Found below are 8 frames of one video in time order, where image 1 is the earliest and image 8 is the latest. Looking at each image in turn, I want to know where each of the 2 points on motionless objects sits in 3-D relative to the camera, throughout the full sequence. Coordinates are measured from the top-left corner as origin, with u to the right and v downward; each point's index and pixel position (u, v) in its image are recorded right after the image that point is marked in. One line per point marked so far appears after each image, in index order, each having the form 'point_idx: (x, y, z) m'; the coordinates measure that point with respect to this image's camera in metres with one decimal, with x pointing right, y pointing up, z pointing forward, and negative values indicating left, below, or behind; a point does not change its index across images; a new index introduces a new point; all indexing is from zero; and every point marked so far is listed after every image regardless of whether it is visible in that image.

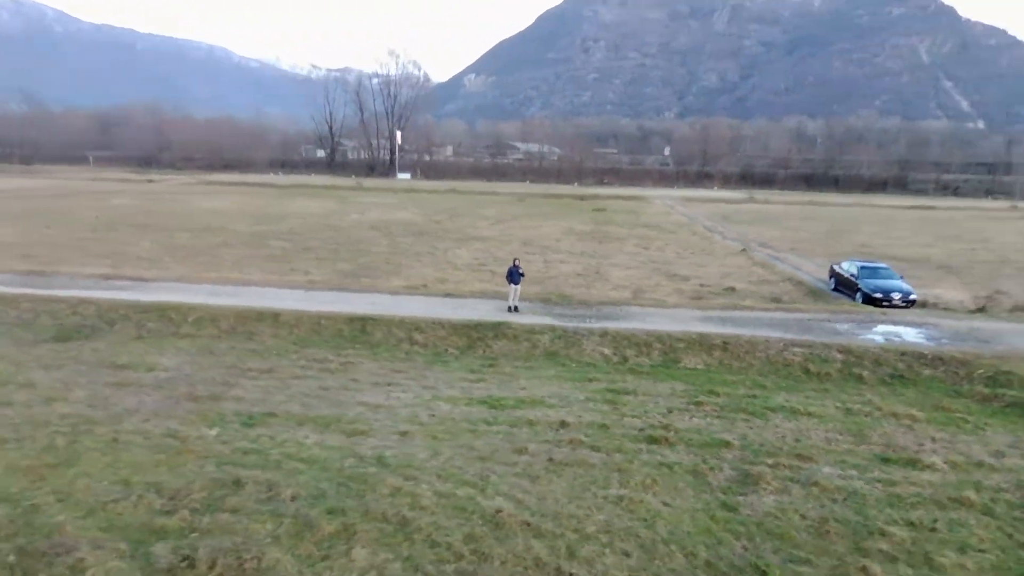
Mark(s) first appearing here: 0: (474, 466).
0: (-0.6, -2.9, +10.3) m
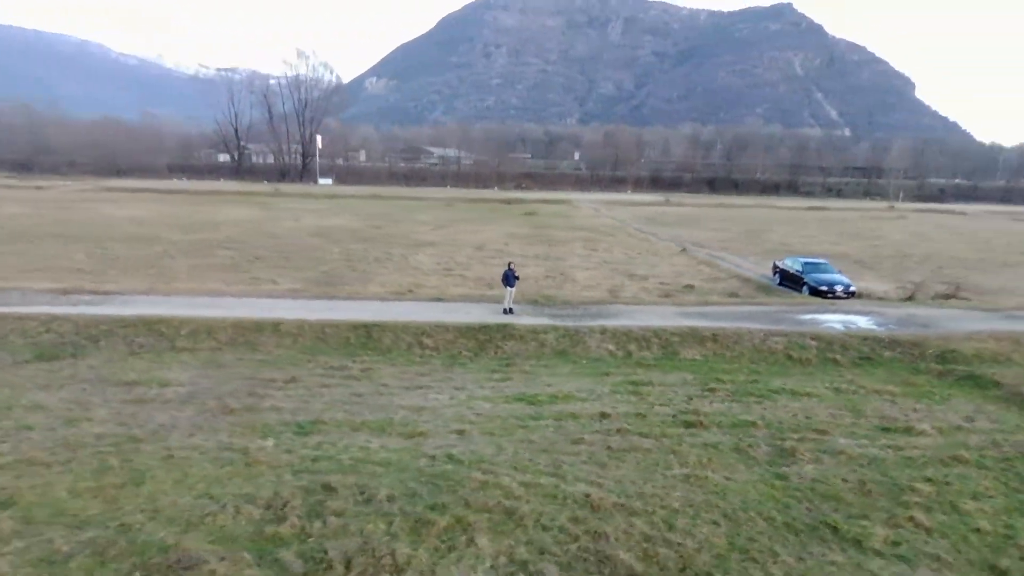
0: (+0.6, -3.0, +10.9) m
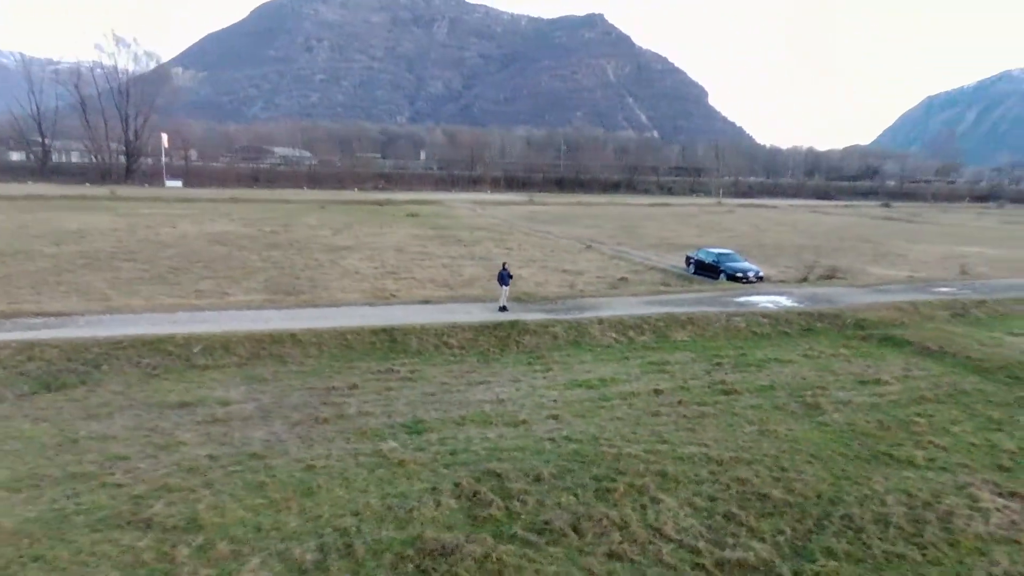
0: (+2.6, -2.8, +12.6) m
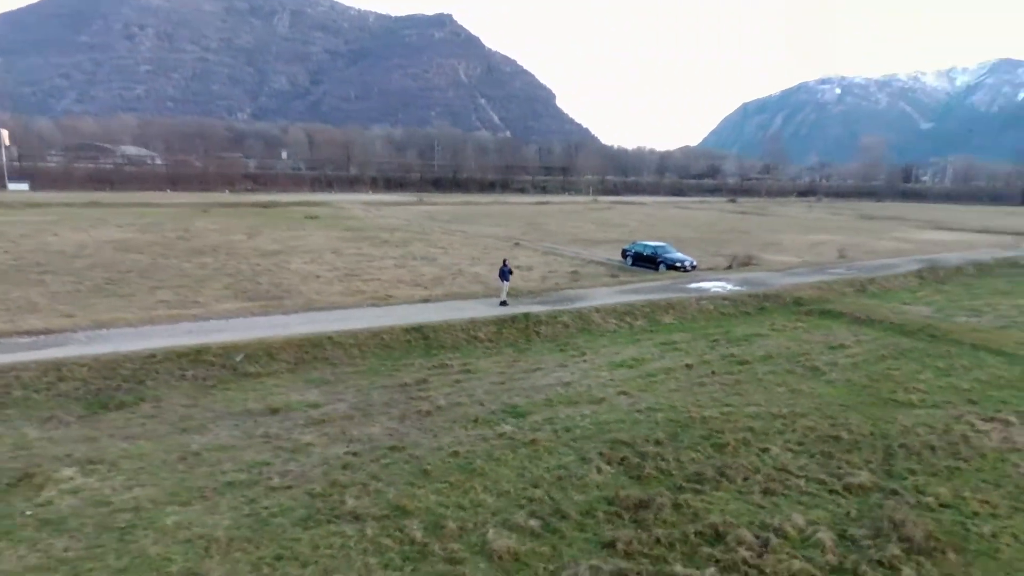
0: (+4.4, -2.5, +14.6) m
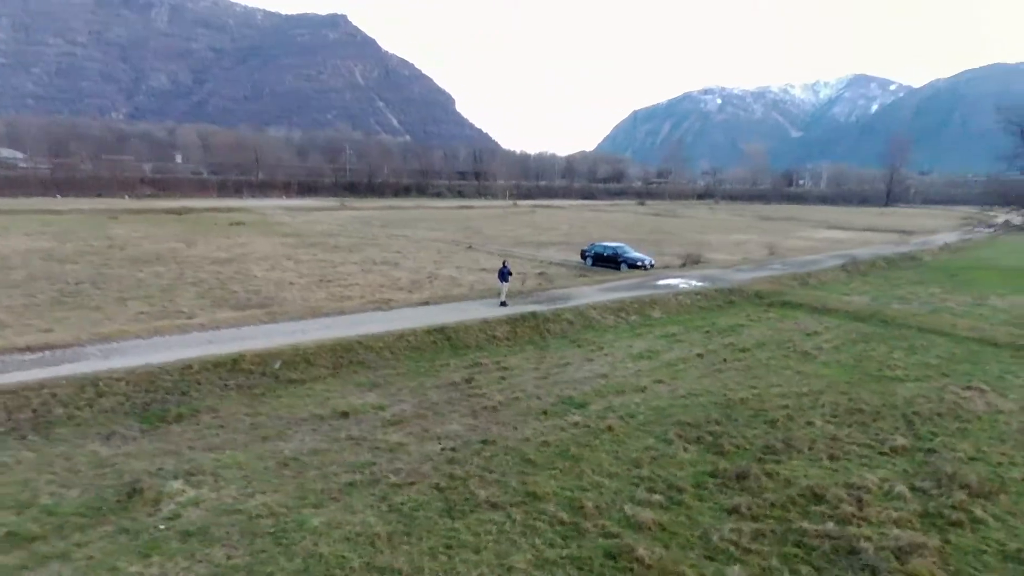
0: (+5.5, -2.4, +15.9) m
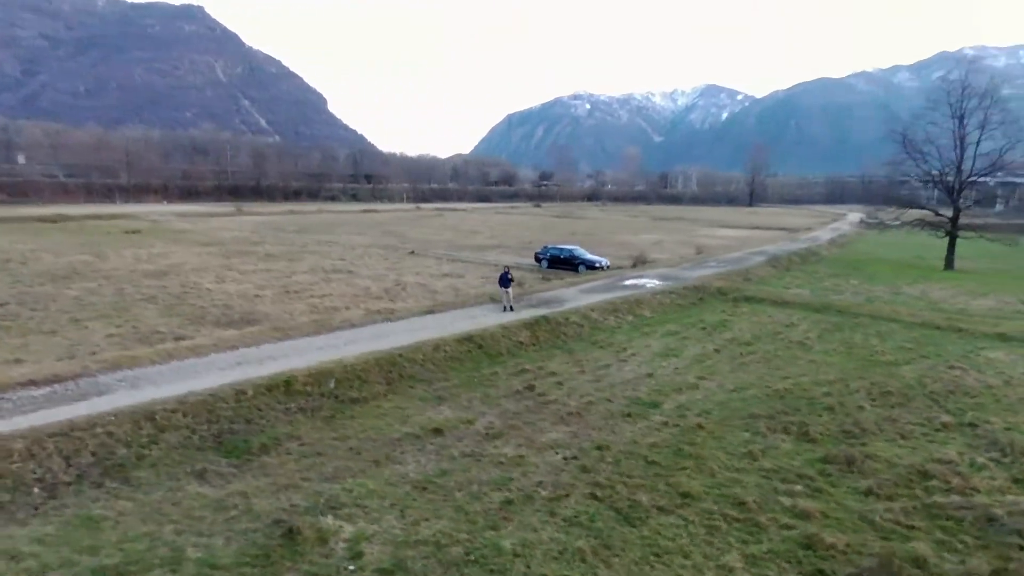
0: (+6.7, -2.3, +17.0) m
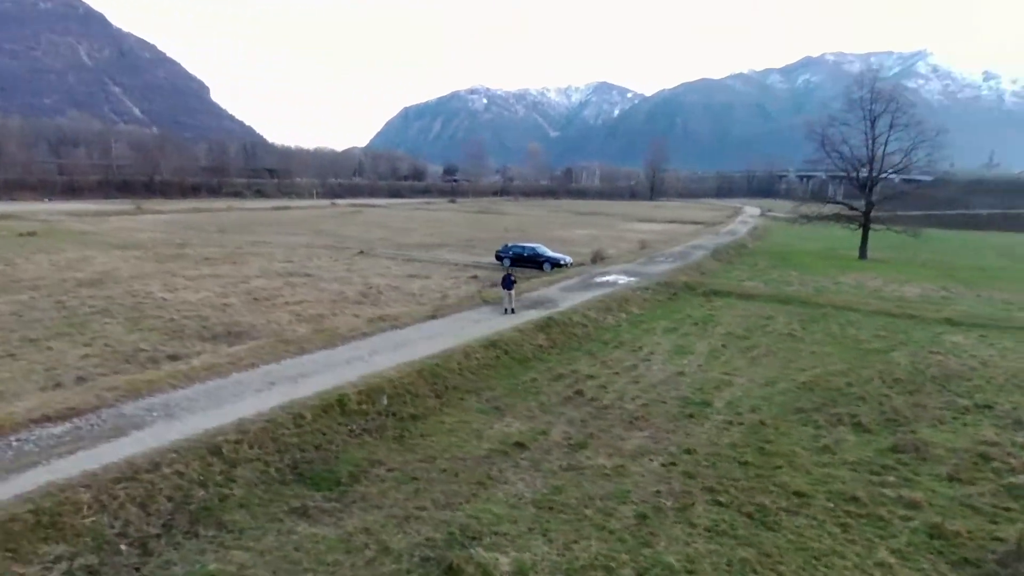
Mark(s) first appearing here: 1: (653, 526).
0: (+7.4, -2.2, +17.7) m
1: (+2.0, -3.5, +9.3) m
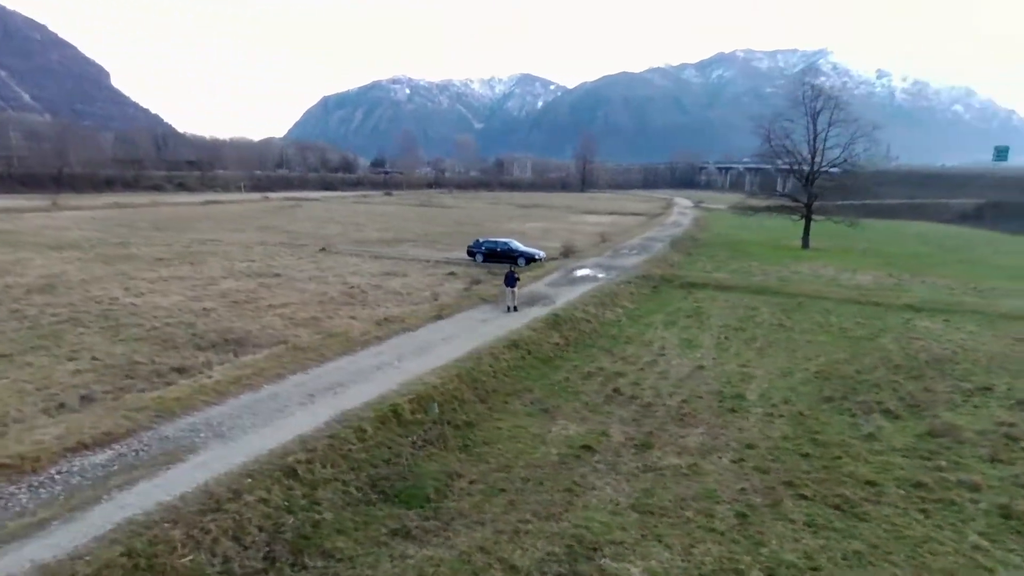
0: (+8.0, -2.0, +18.4) m
1: (+3.6, -3.5, +9.4) m
